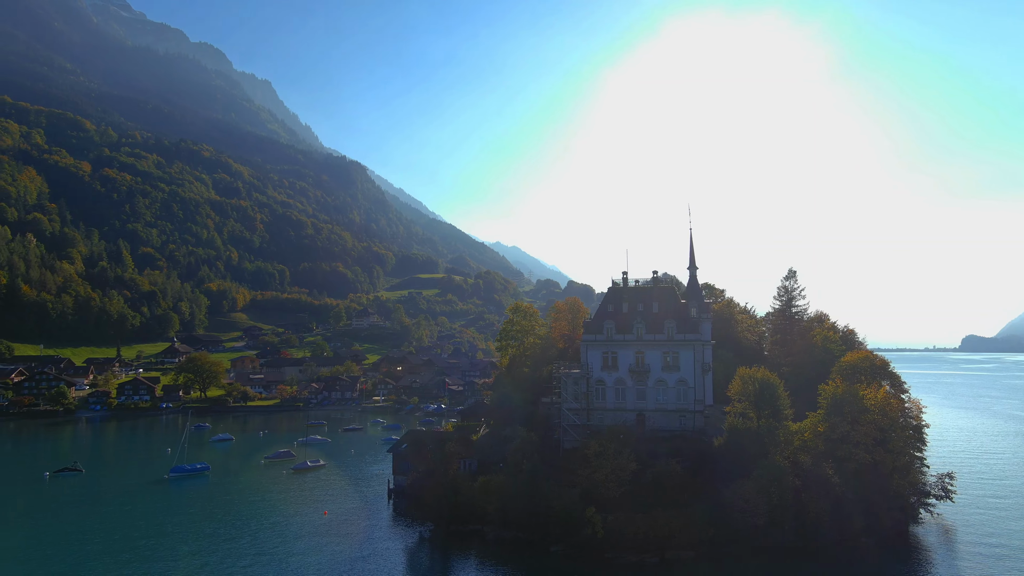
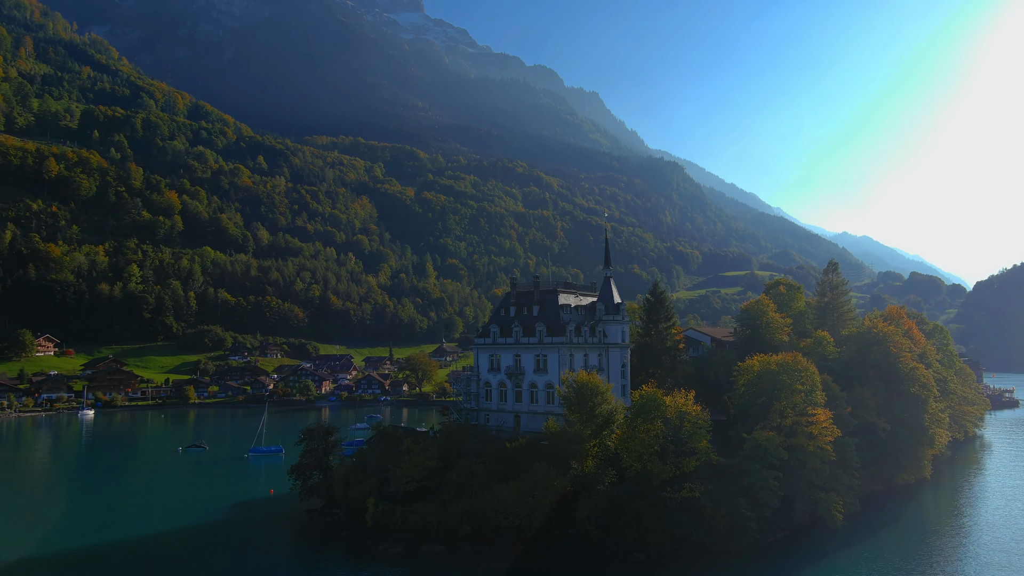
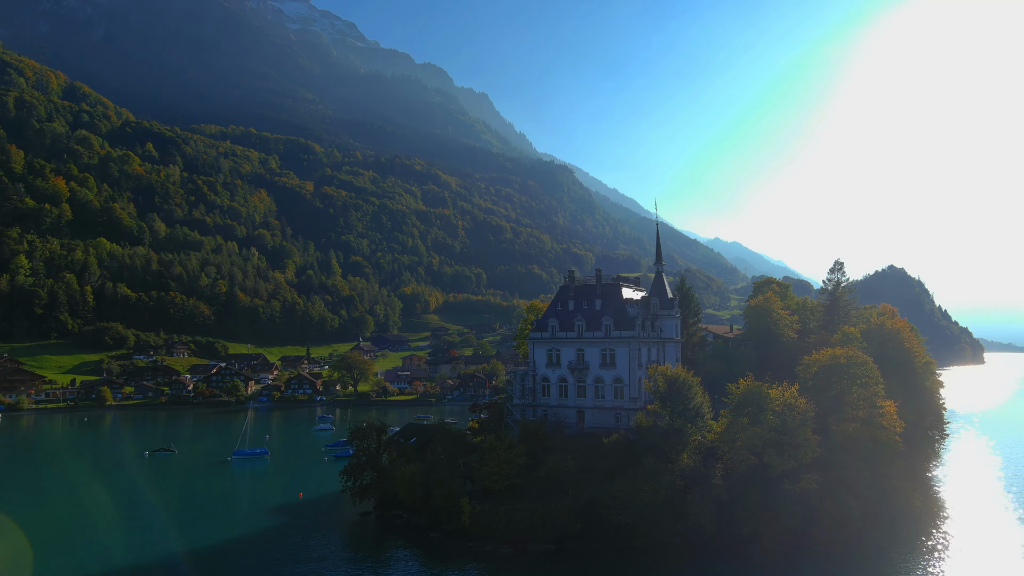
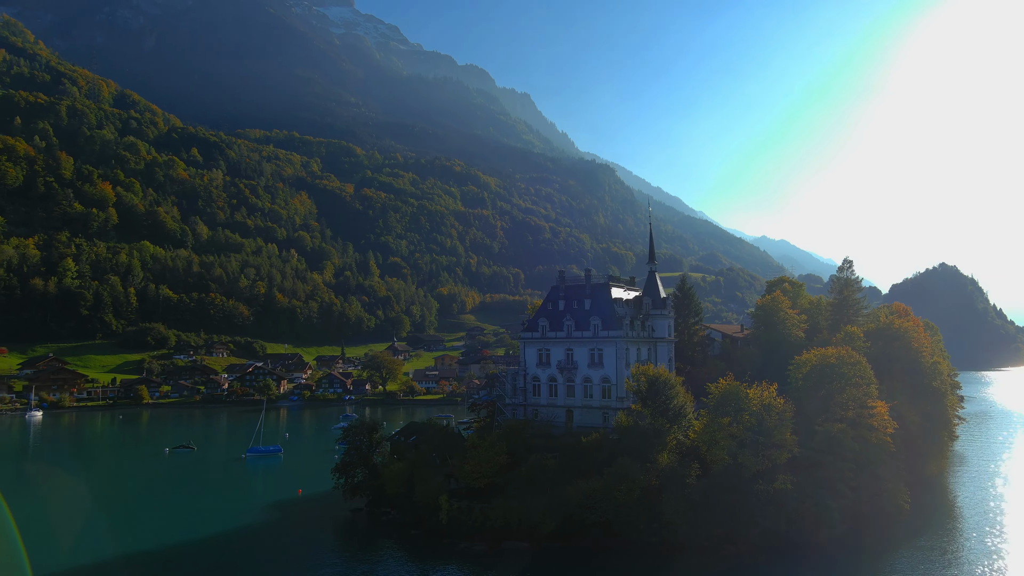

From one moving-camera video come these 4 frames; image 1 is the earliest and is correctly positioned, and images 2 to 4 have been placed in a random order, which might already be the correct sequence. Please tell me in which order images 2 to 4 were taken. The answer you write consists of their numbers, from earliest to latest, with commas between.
3, 4, 2
